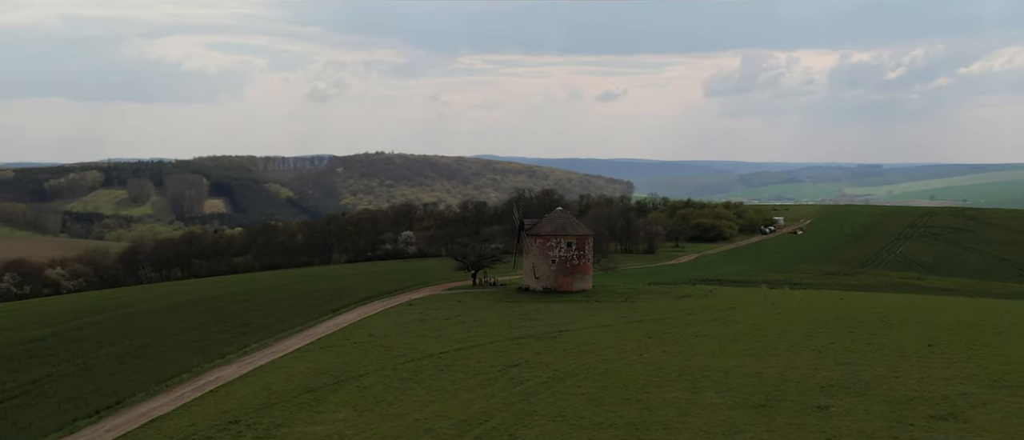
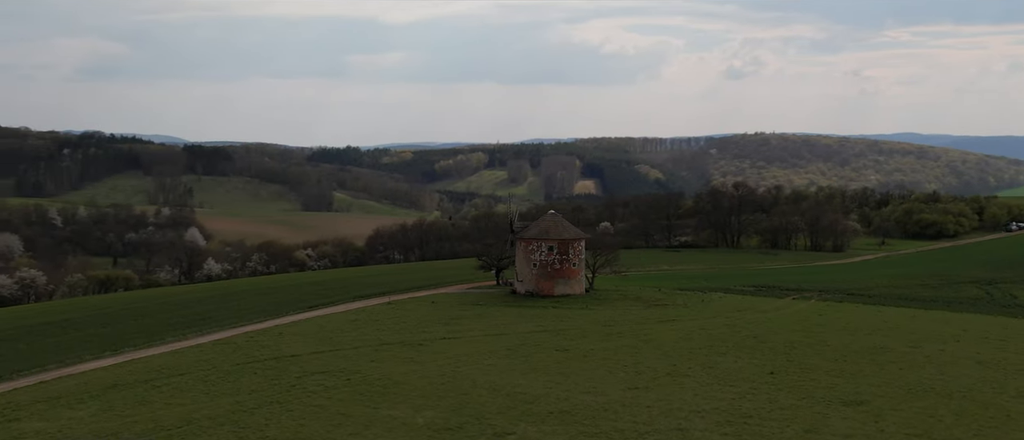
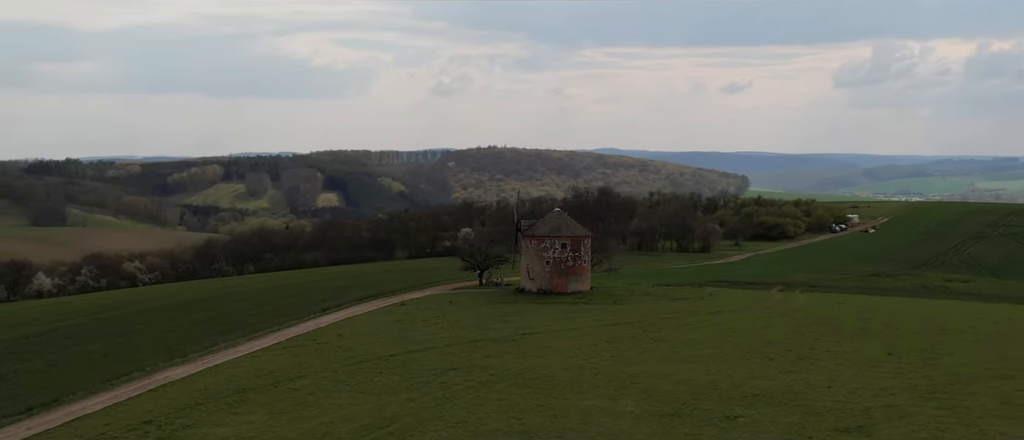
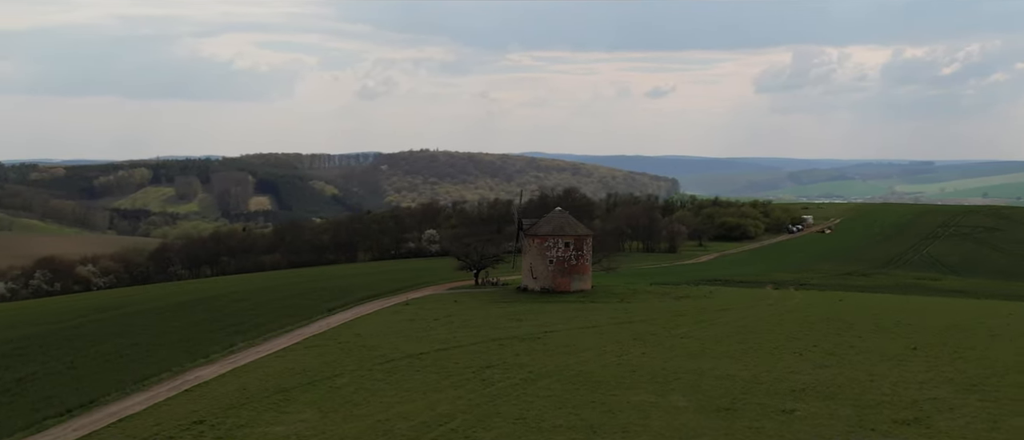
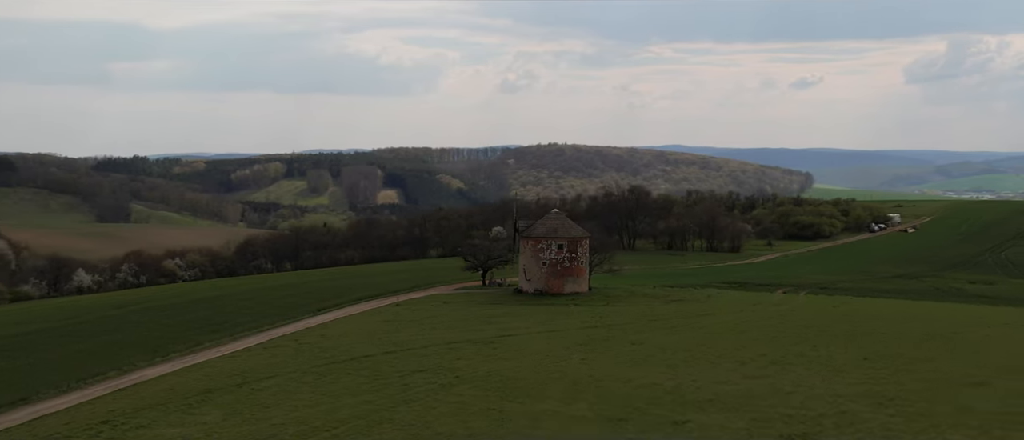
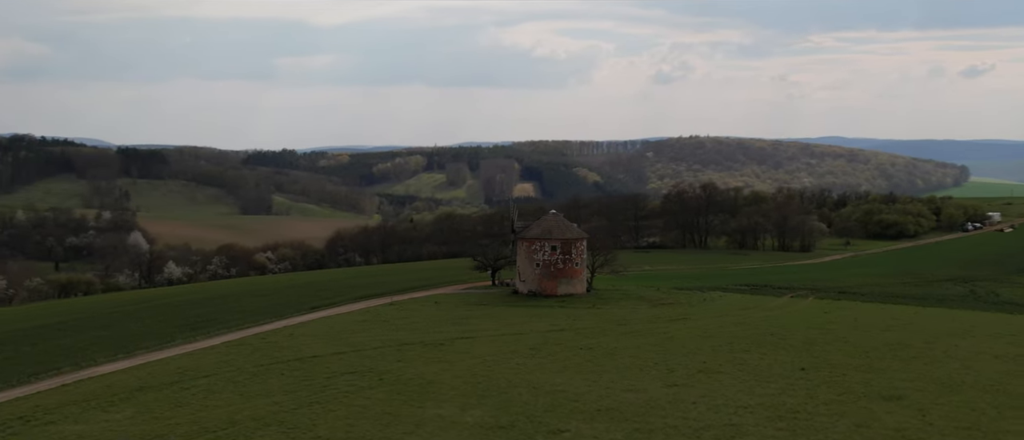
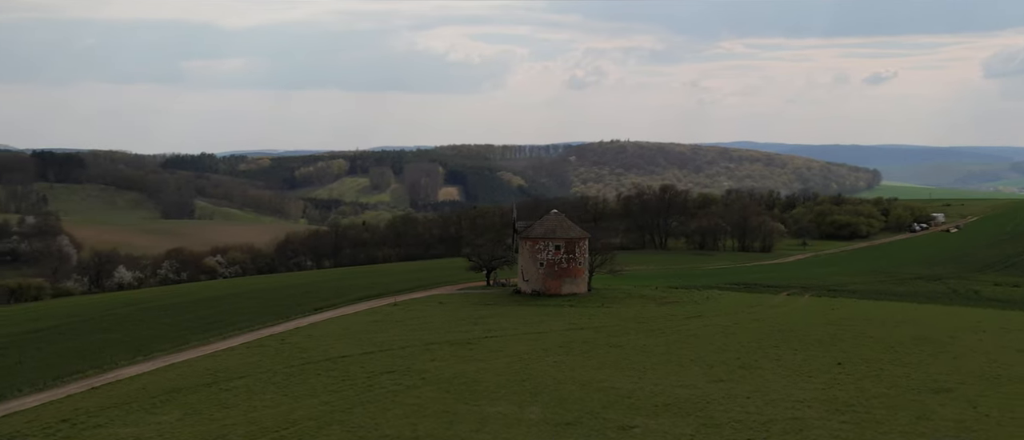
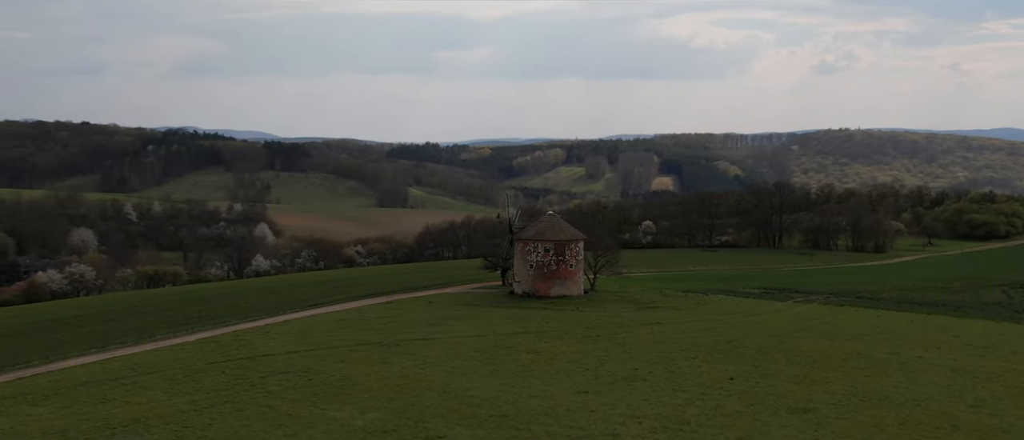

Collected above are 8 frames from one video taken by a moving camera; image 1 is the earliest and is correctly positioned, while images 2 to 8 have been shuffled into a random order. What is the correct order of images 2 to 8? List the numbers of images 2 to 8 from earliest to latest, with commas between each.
4, 3, 5, 7, 6, 2, 8
